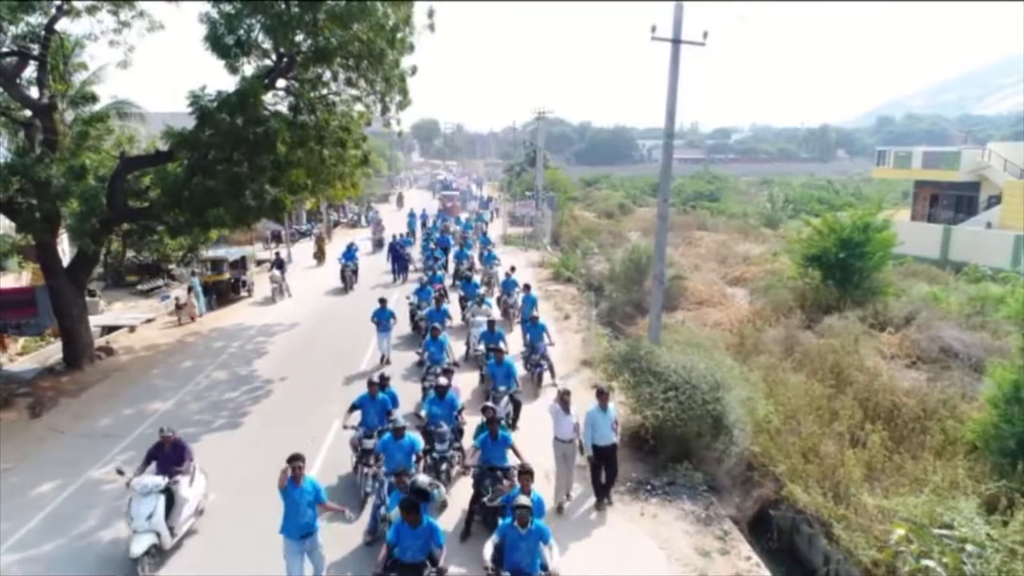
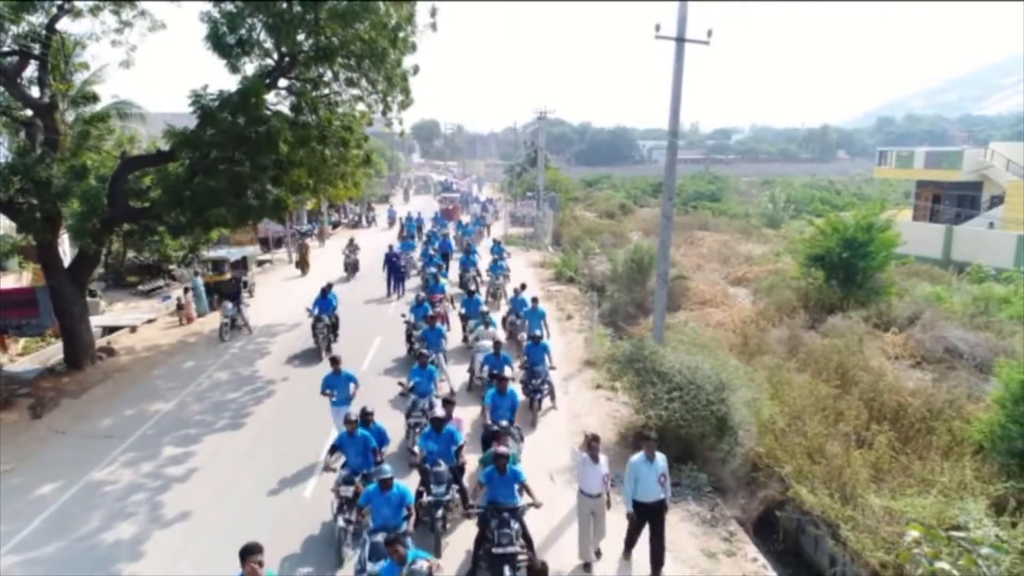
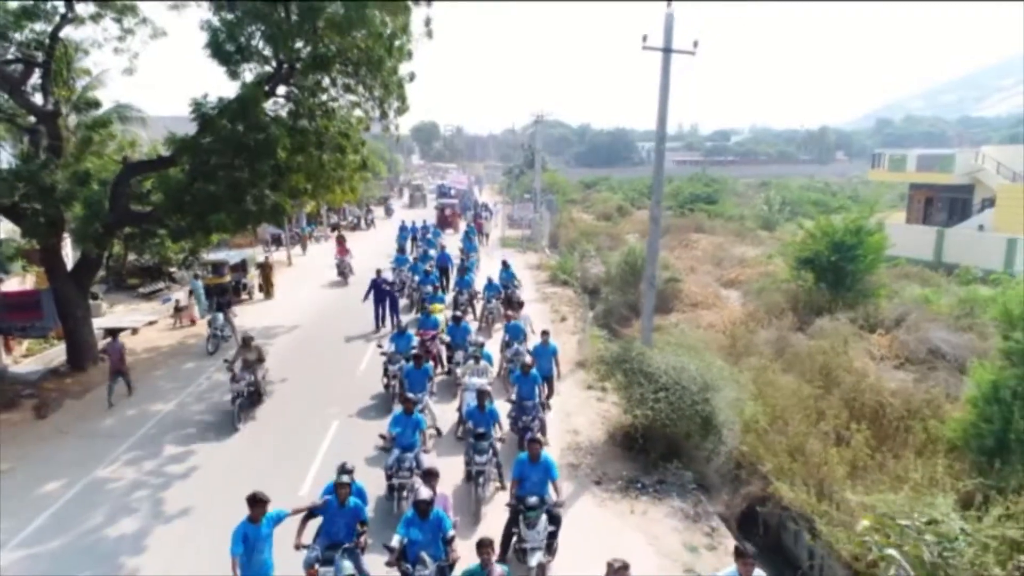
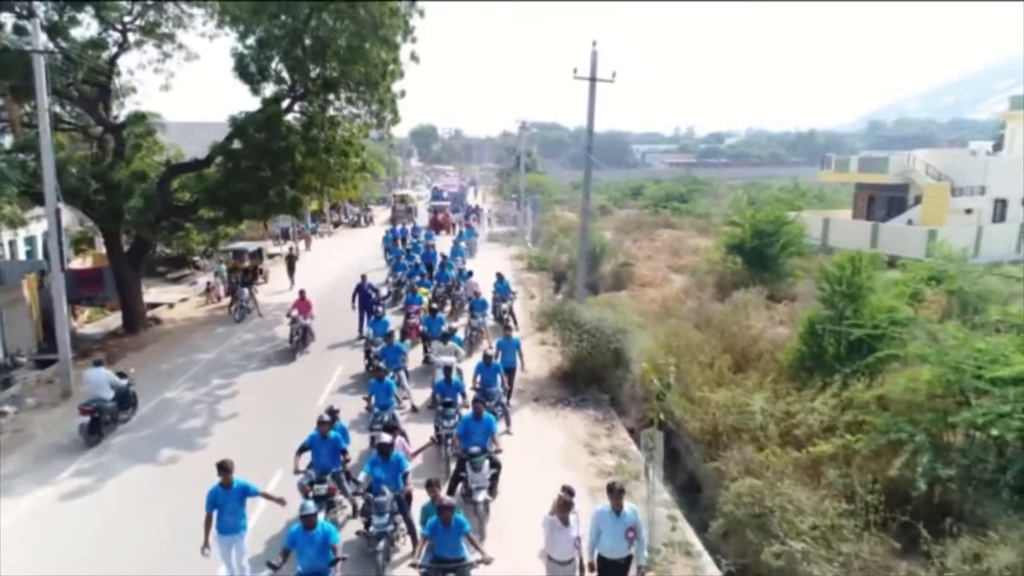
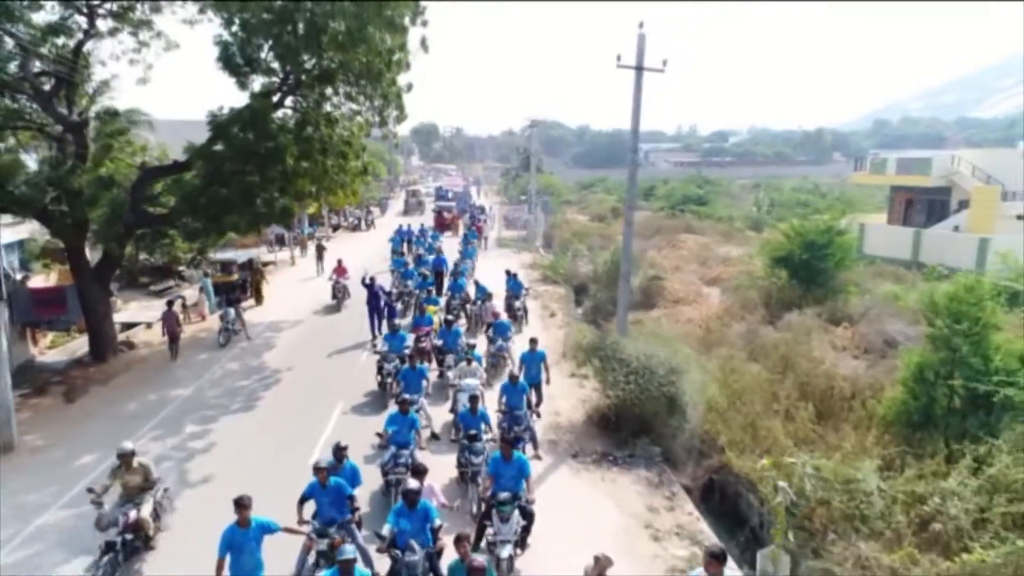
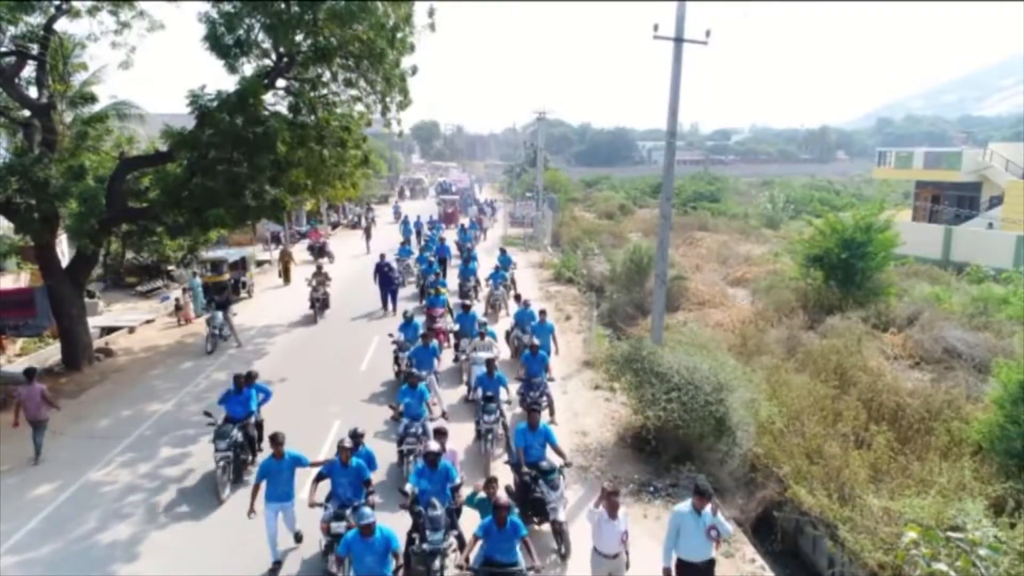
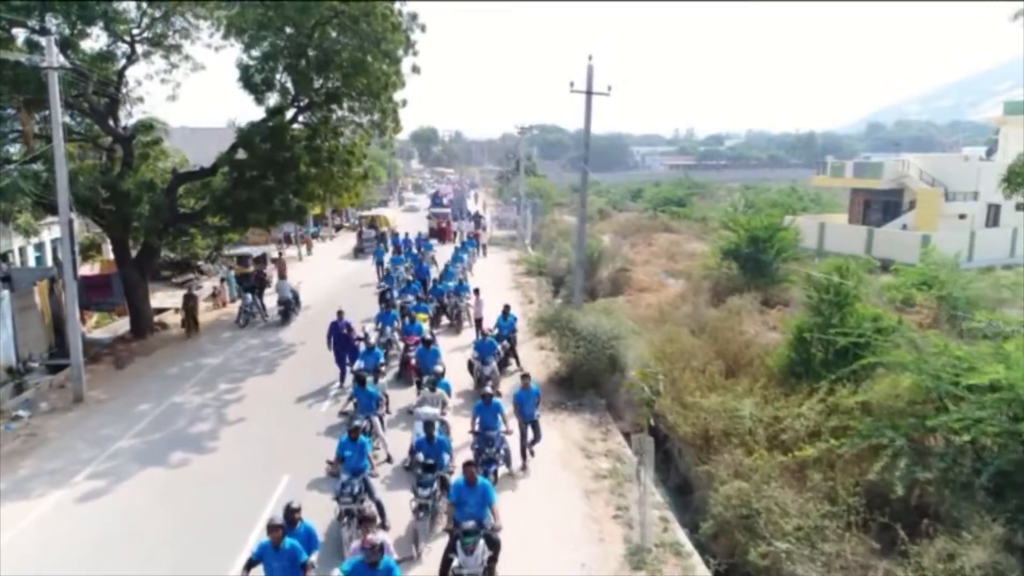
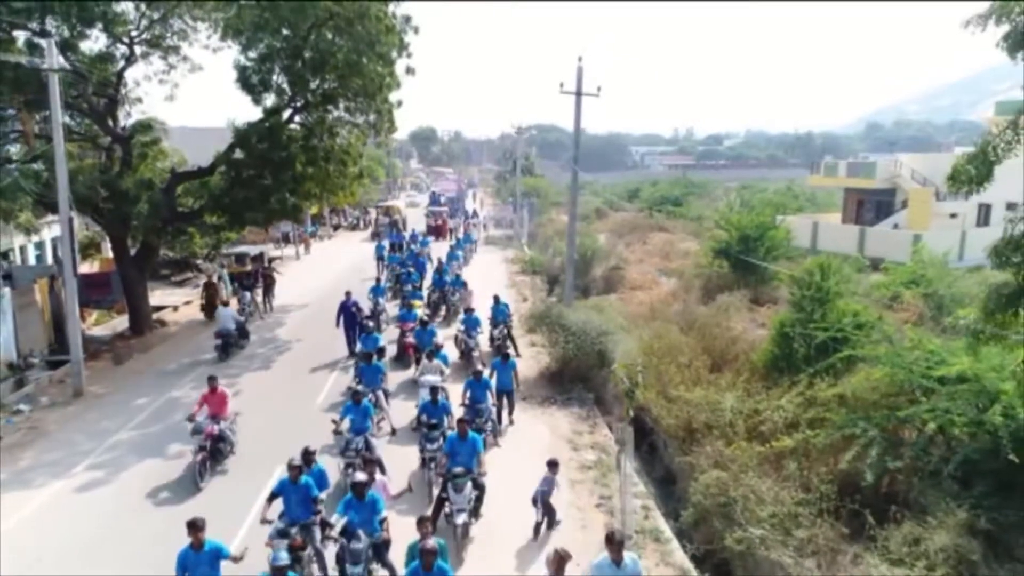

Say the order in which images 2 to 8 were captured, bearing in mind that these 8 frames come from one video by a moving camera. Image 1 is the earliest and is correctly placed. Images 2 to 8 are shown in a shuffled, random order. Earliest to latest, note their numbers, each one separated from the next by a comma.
2, 6, 3, 5, 4, 8, 7
